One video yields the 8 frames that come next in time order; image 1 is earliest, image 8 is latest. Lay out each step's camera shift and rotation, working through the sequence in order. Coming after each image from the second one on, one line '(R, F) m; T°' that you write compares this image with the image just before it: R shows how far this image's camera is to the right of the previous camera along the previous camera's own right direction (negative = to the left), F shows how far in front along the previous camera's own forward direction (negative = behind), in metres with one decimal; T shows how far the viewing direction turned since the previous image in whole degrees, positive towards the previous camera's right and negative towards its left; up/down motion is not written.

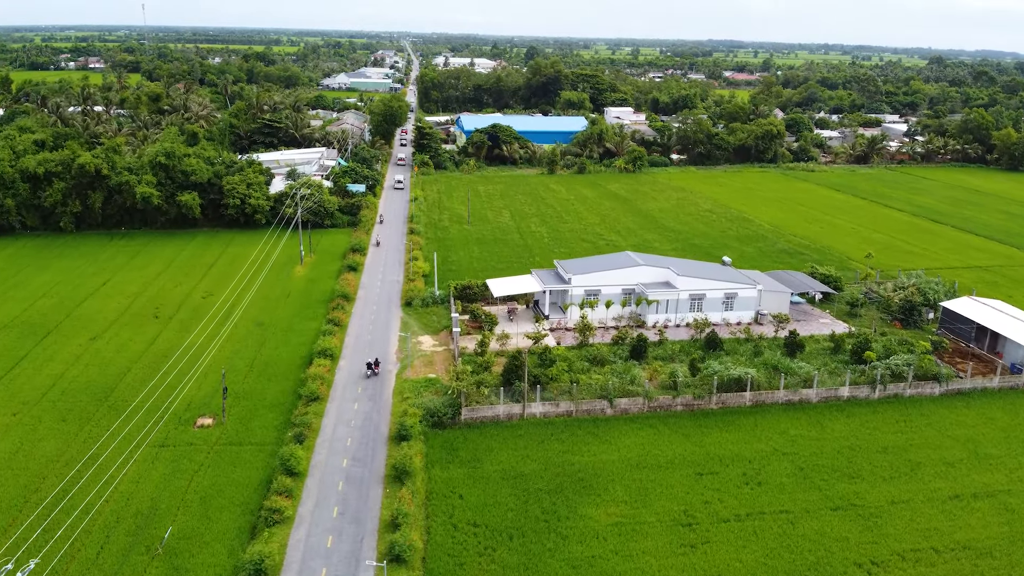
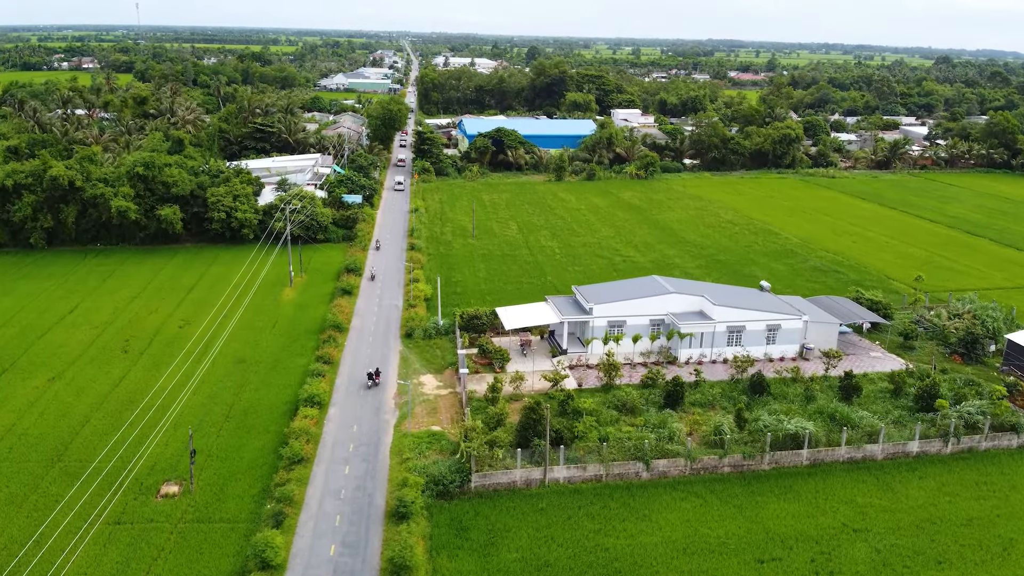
(-0.7, +4.3) m; 0°
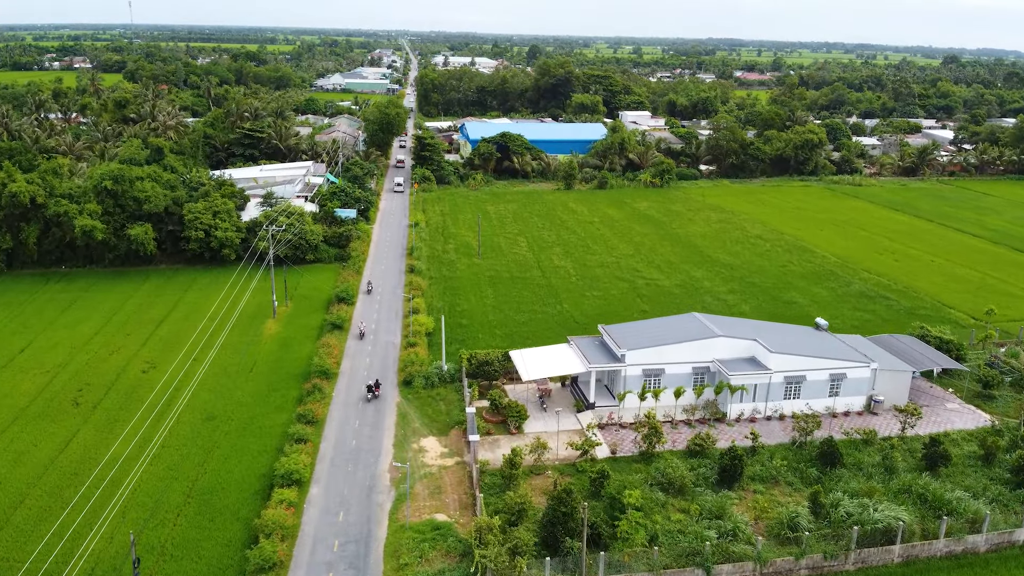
(-0.8, +5.0) m; 0°
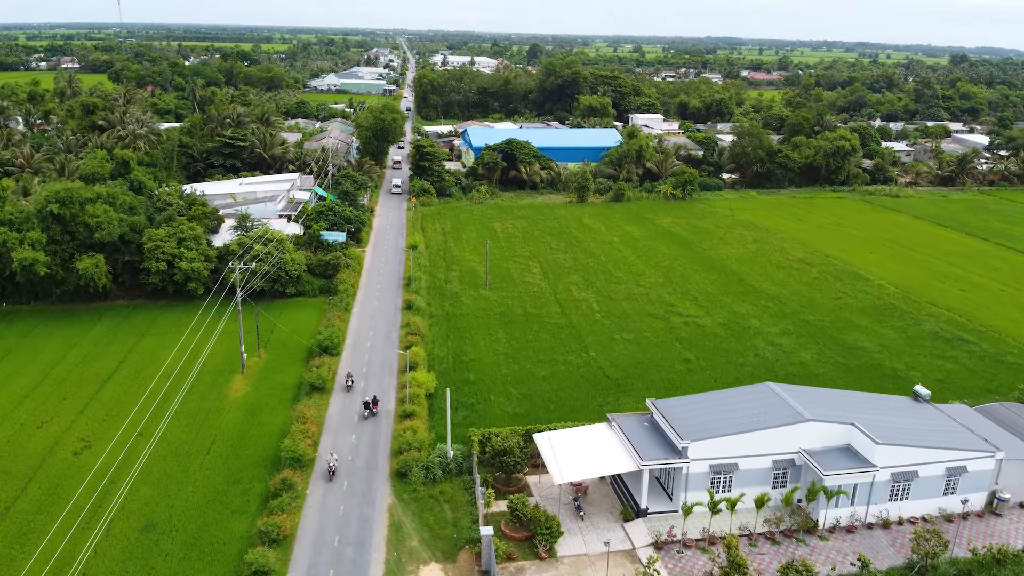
(-0.9, +6.4) m; 0°
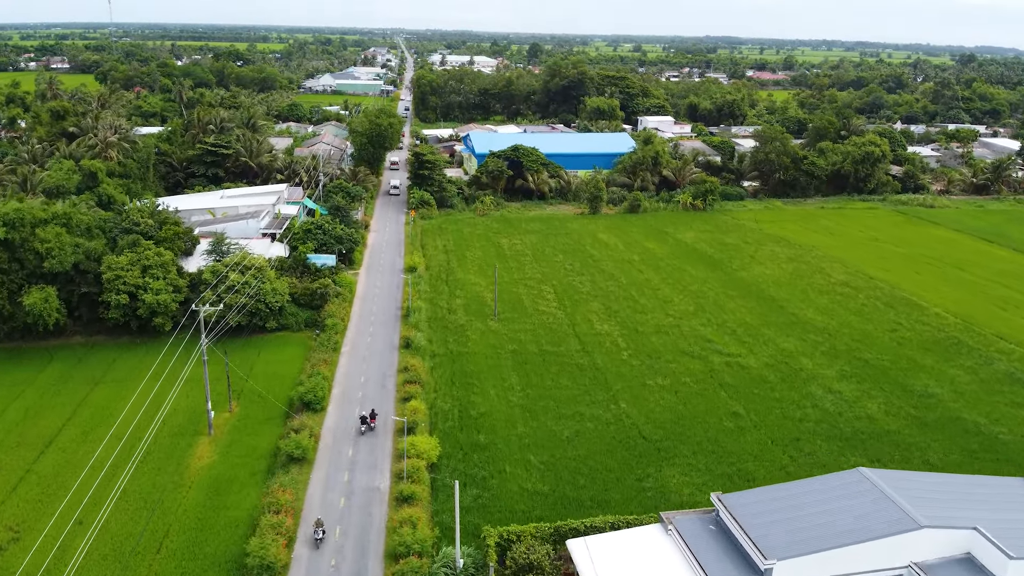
(-0.8, +5.0) m; 0°
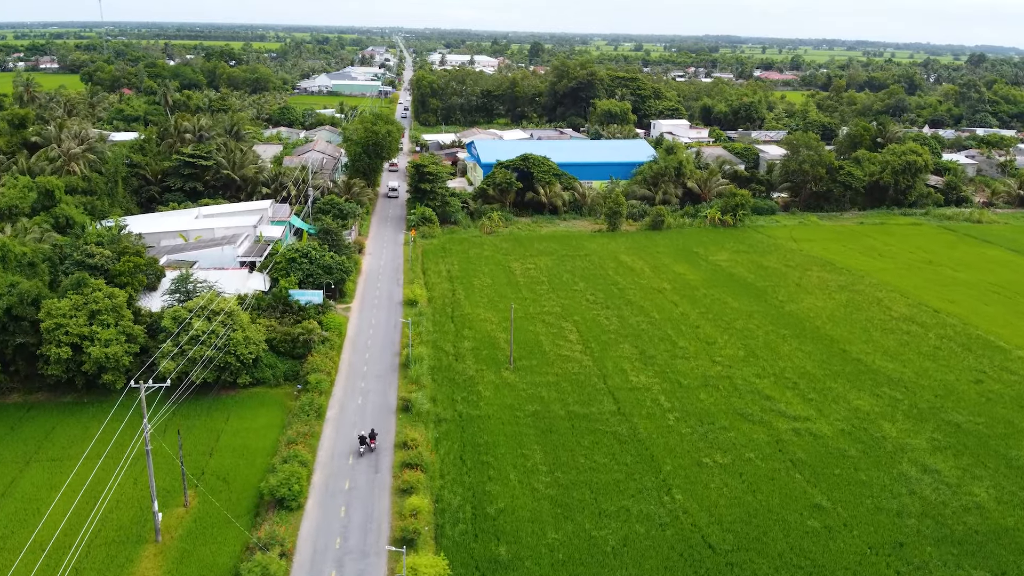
(-0.9, +5.7) m; 0°
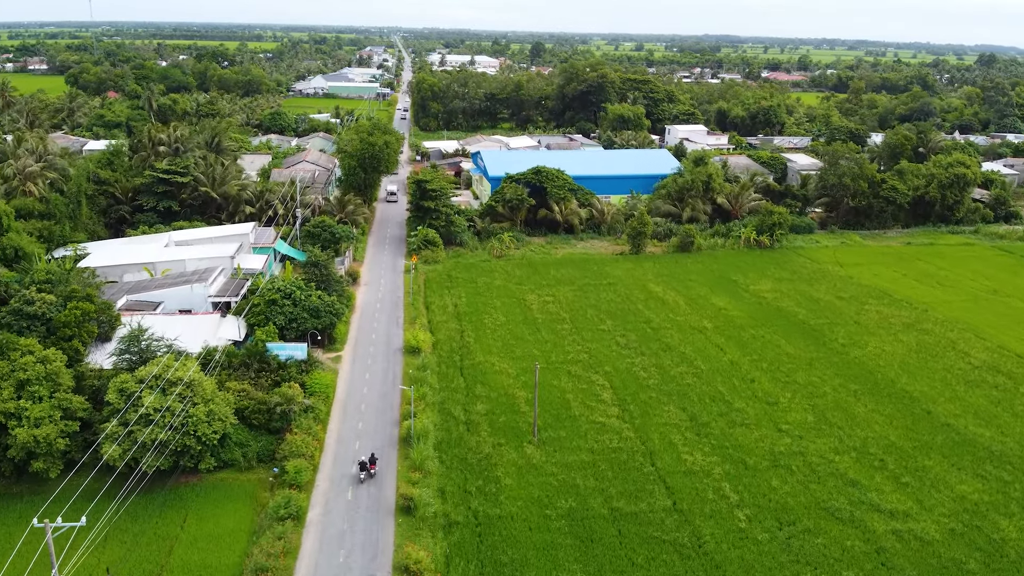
(-1.0, +5.5) m; 0°
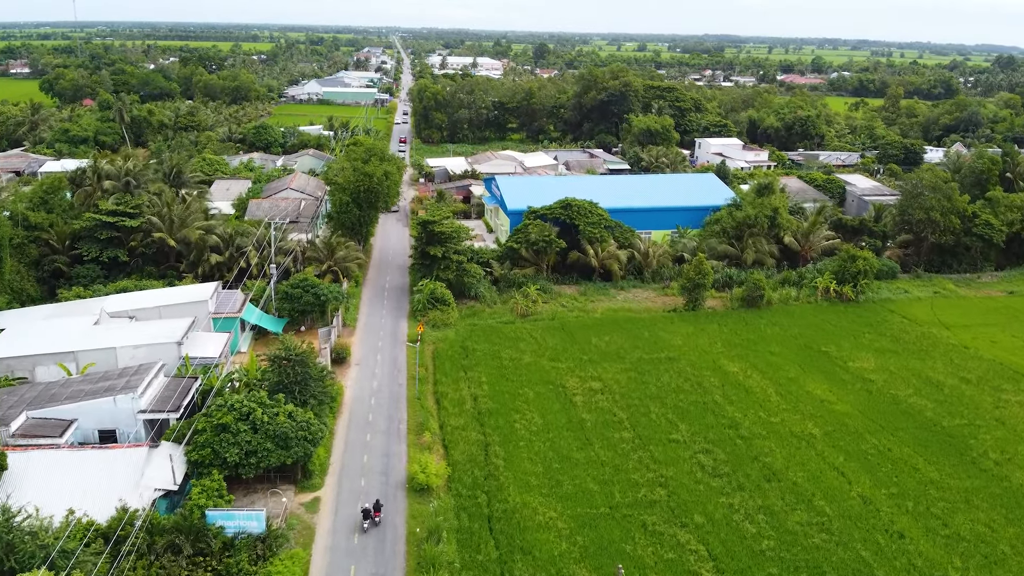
(-1.7, +9.0) m; 0°
